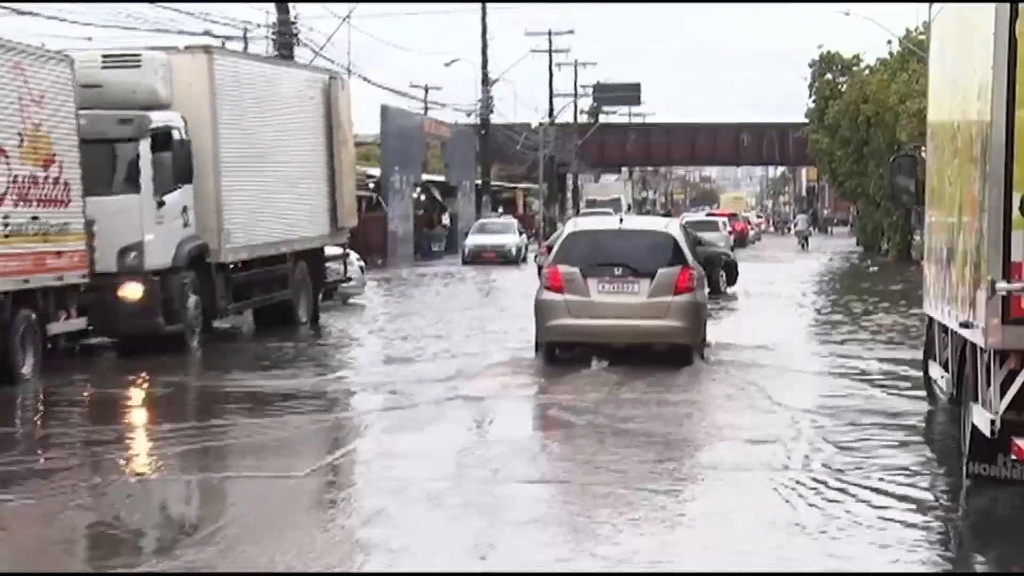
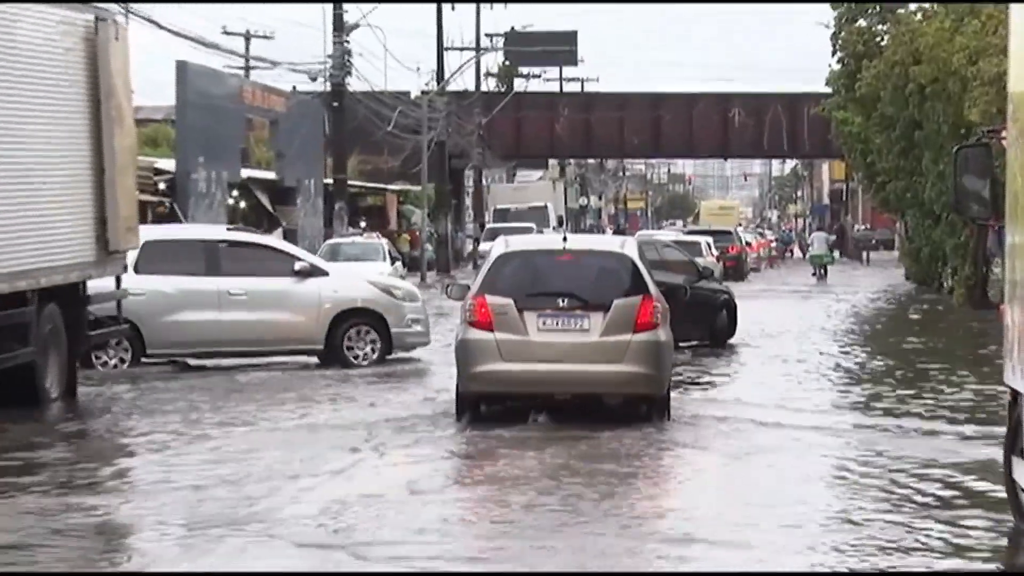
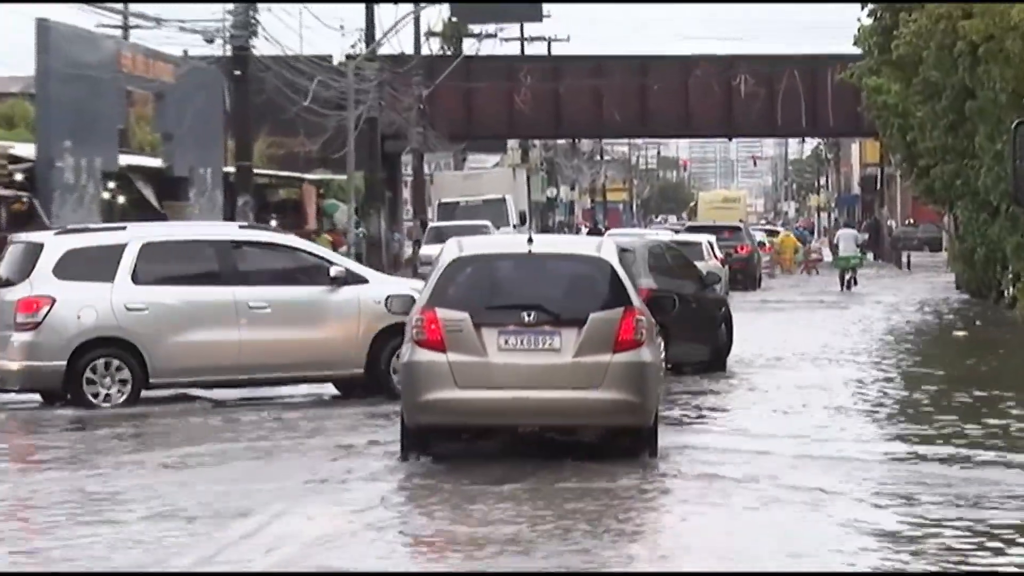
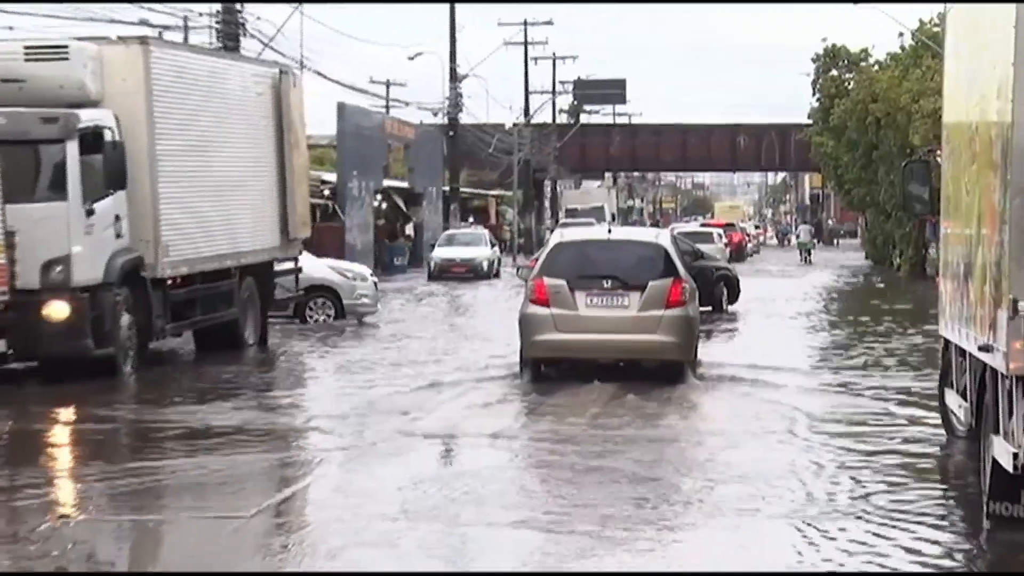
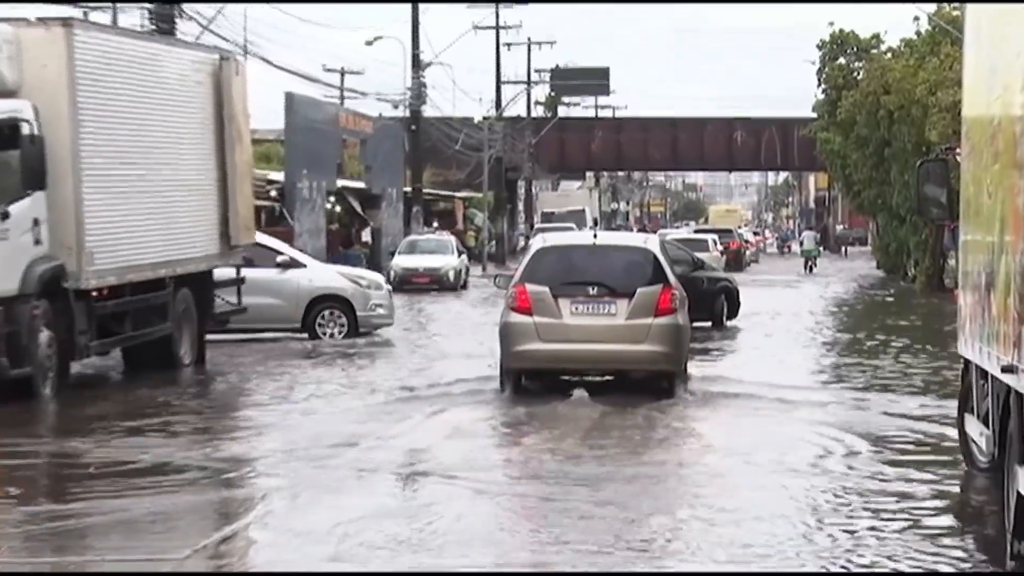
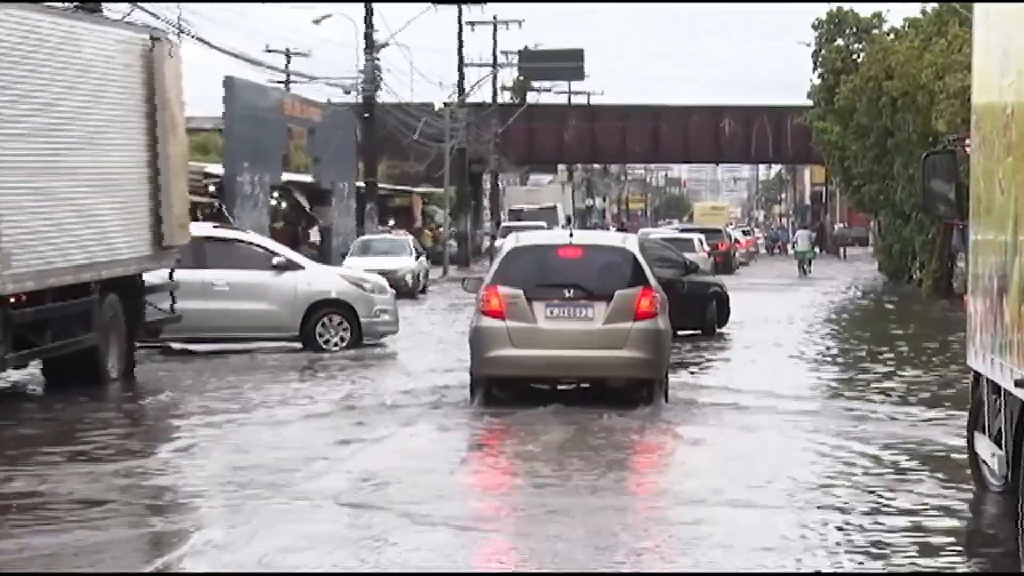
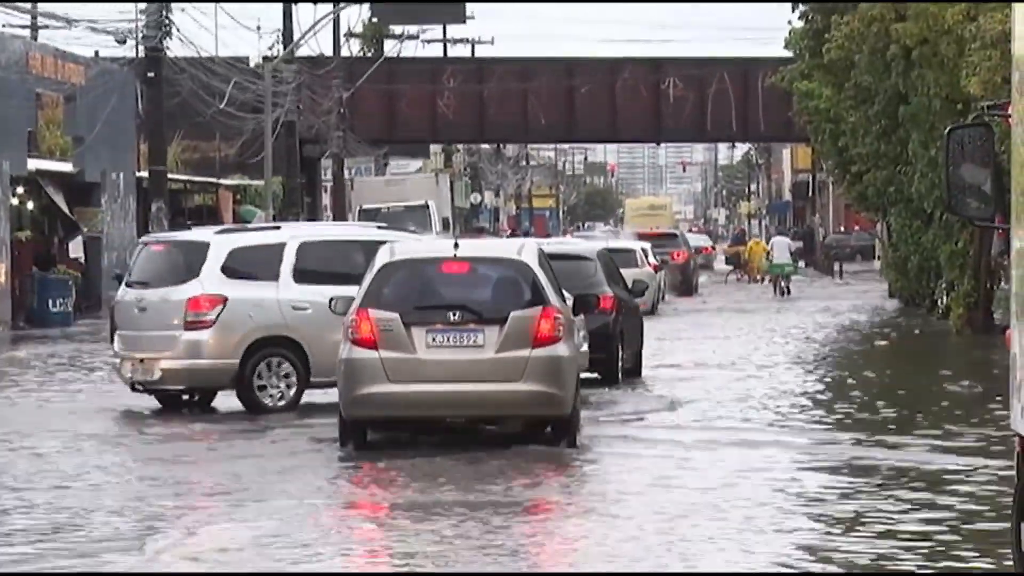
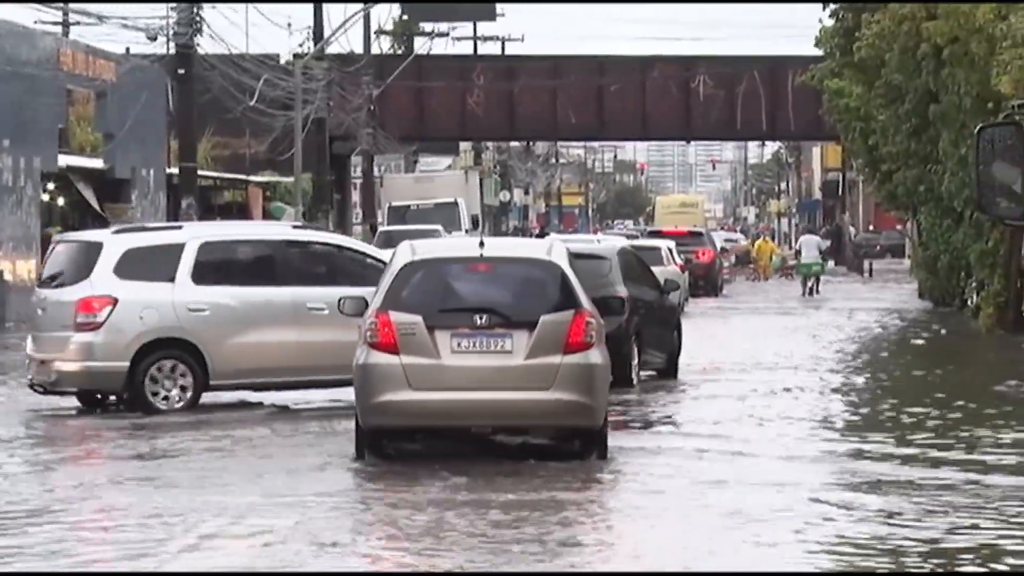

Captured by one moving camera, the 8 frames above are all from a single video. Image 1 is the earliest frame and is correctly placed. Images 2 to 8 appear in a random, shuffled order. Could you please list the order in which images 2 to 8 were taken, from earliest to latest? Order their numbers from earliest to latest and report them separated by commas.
4, 5, 6, 2, 3, 8, 7
